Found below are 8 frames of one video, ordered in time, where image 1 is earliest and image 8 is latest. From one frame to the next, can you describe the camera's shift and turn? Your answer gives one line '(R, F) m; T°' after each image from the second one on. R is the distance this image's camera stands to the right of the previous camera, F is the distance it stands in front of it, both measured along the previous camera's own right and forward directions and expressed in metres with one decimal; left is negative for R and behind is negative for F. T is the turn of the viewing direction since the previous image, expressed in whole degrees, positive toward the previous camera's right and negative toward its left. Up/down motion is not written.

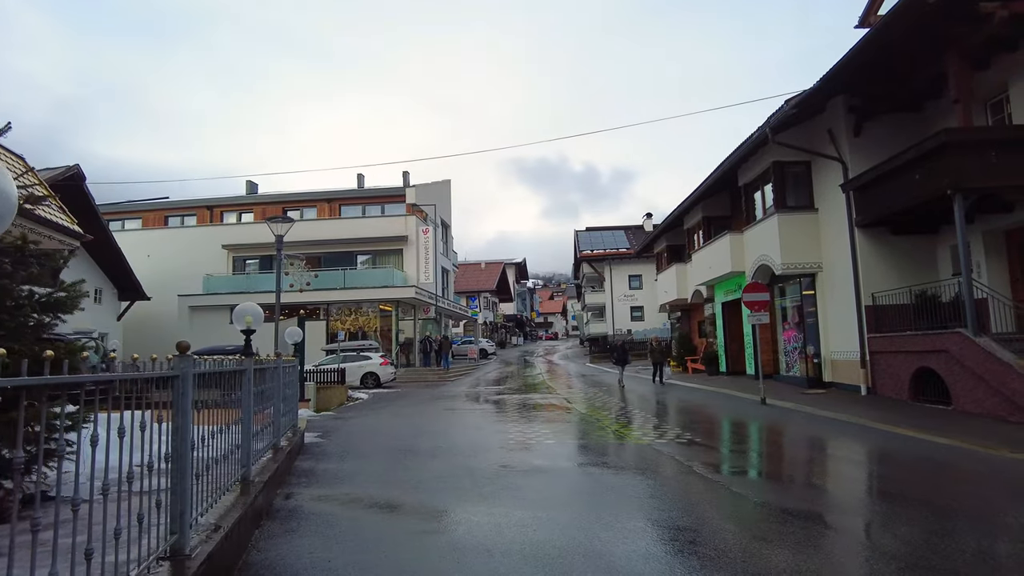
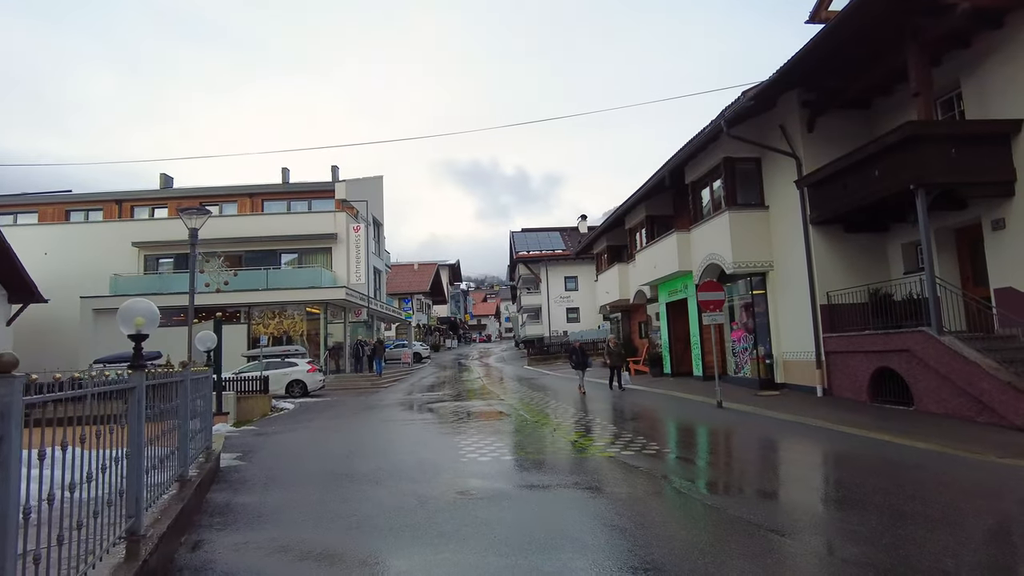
(-0.3, +1.1) m; +6°
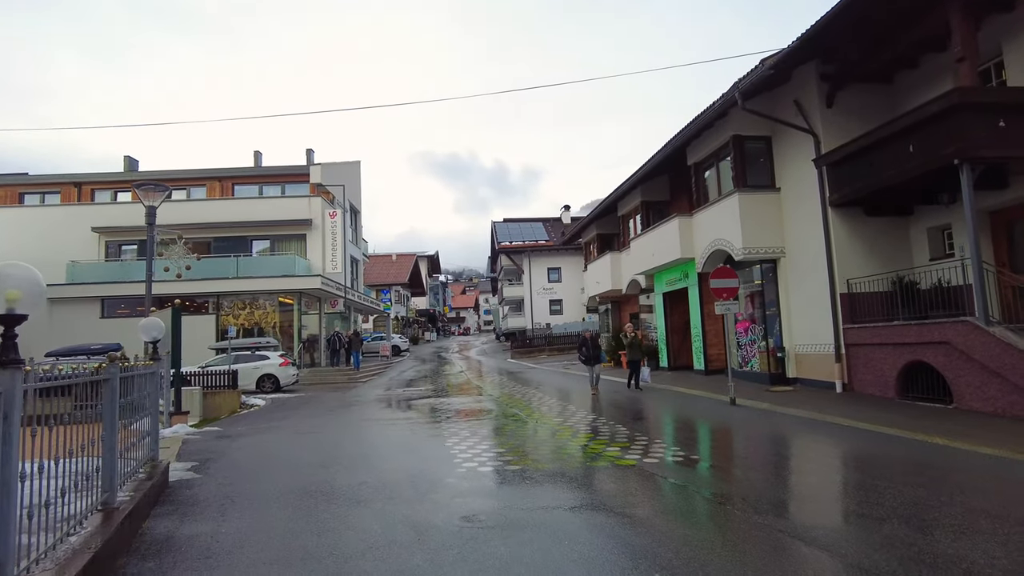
(-0.3, +1.3) m; +2°
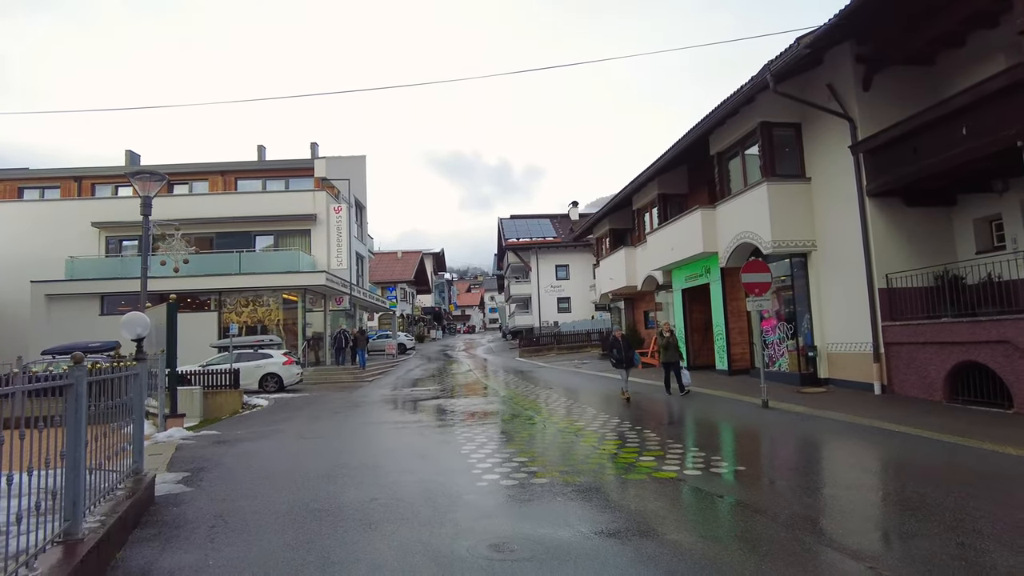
(-0.2, +0.8) m; 0°
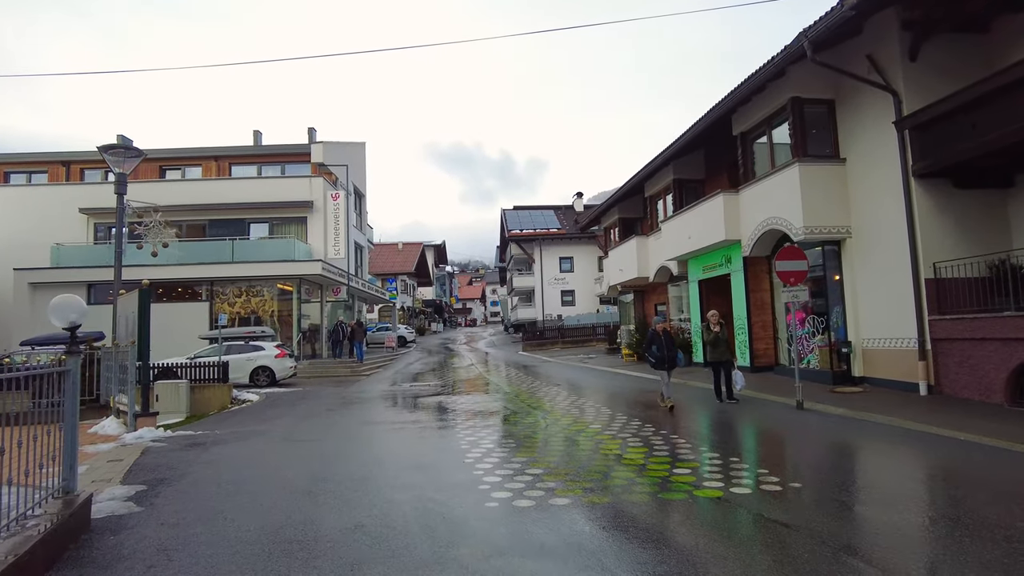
(-0.1, +1.1) m; 0°
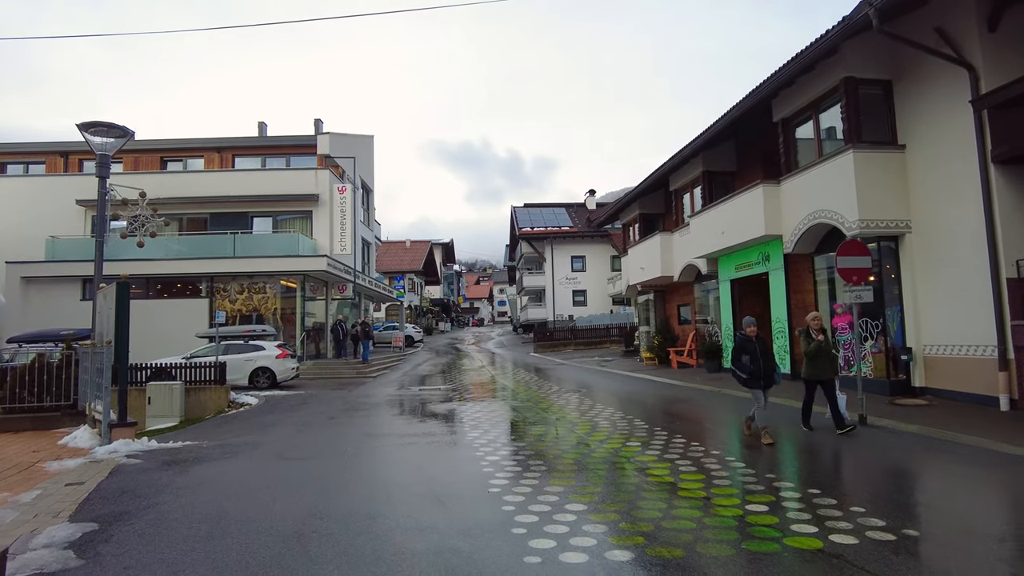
(-0.3, +1.2) m; -1°
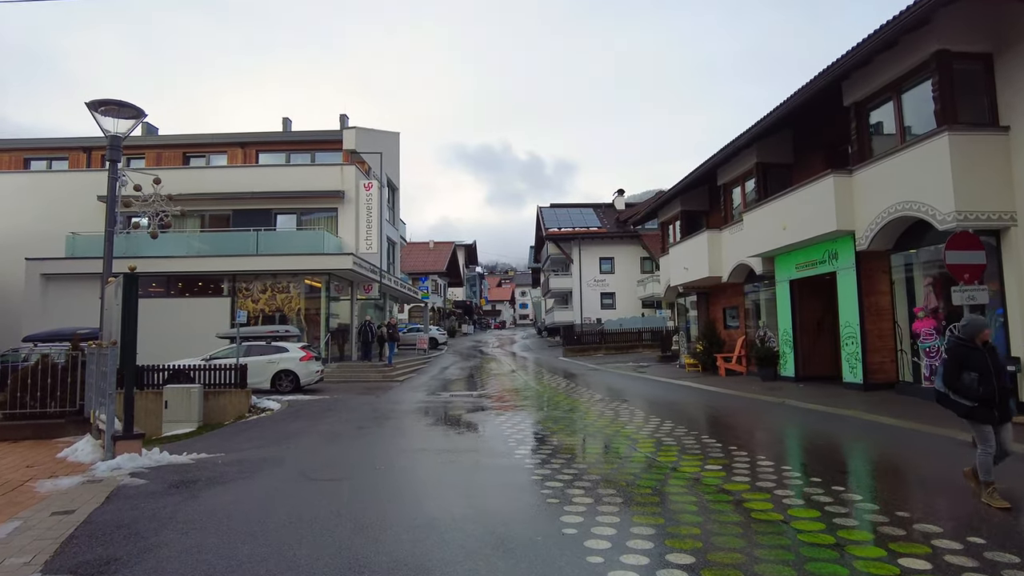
(-0.4, +1.1) m; -2°
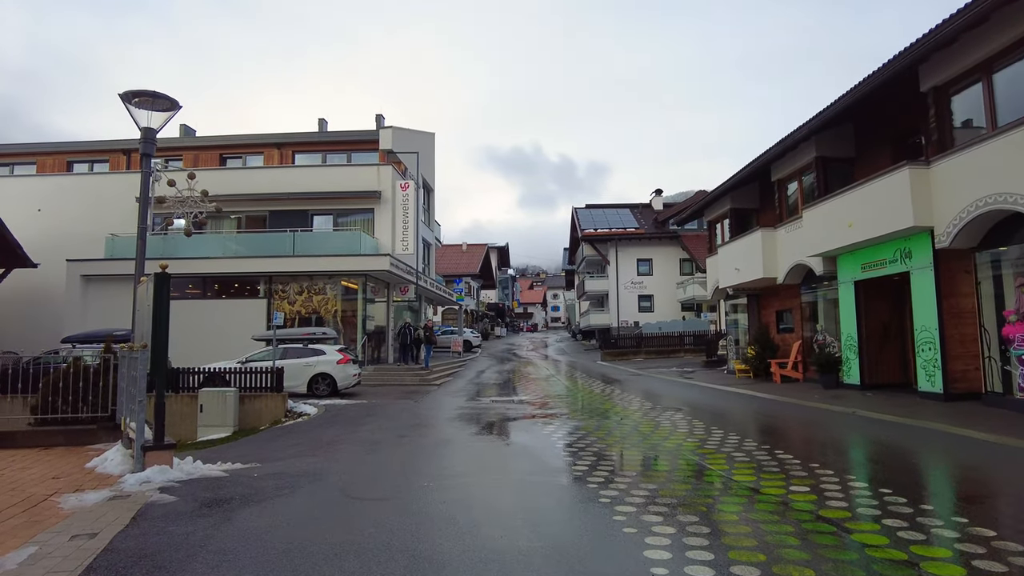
(-0.3, +0.7) m; -3°
